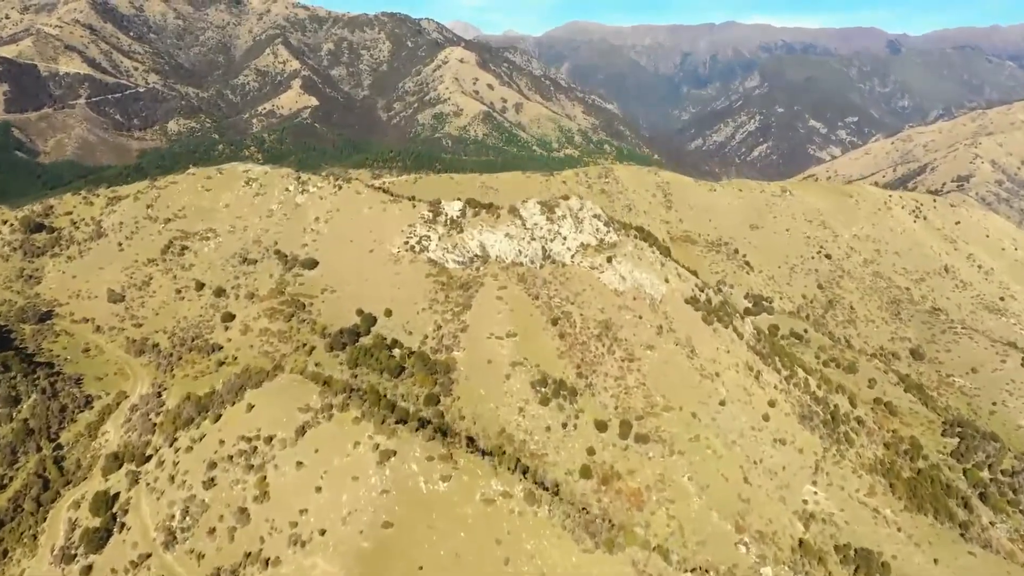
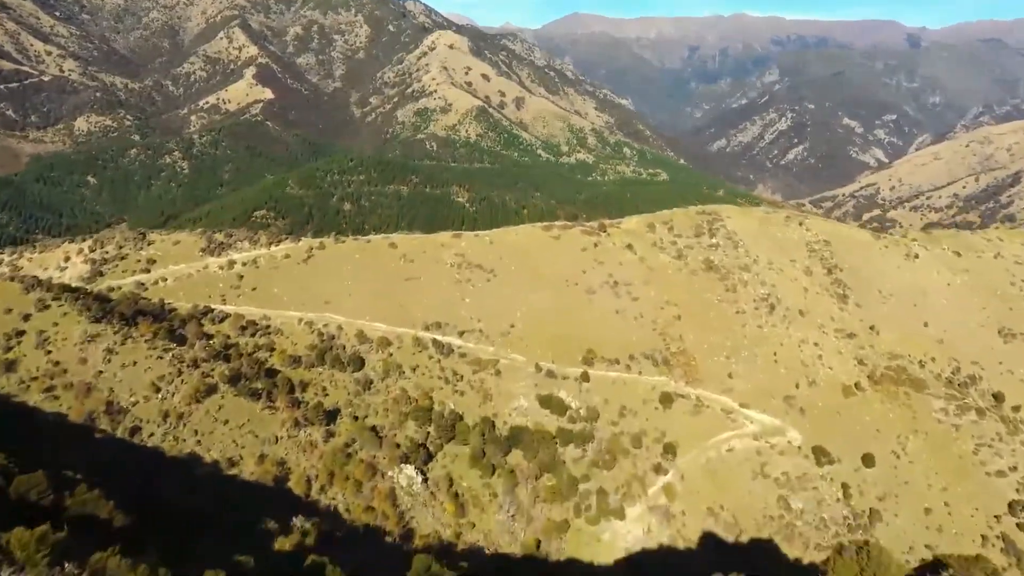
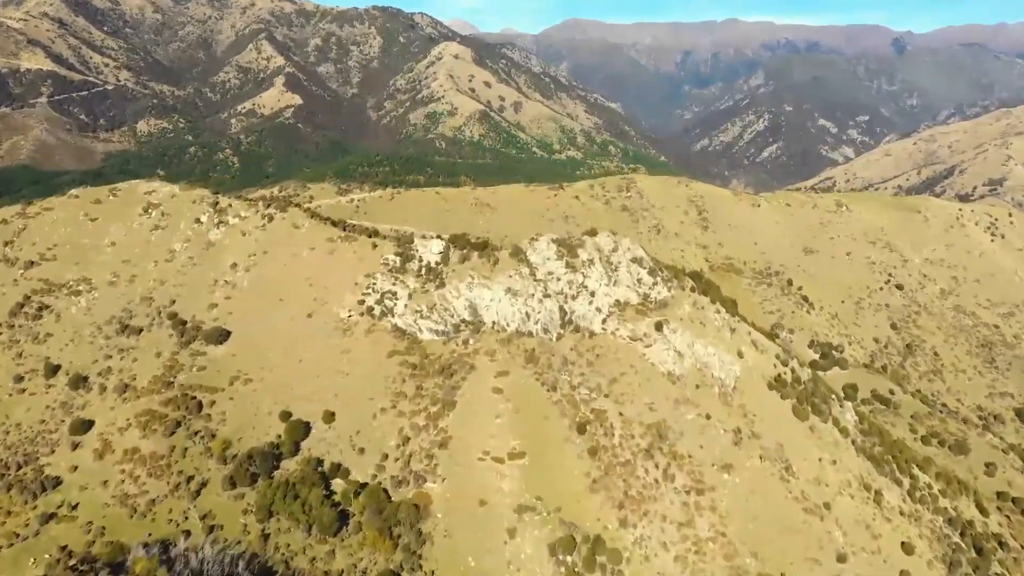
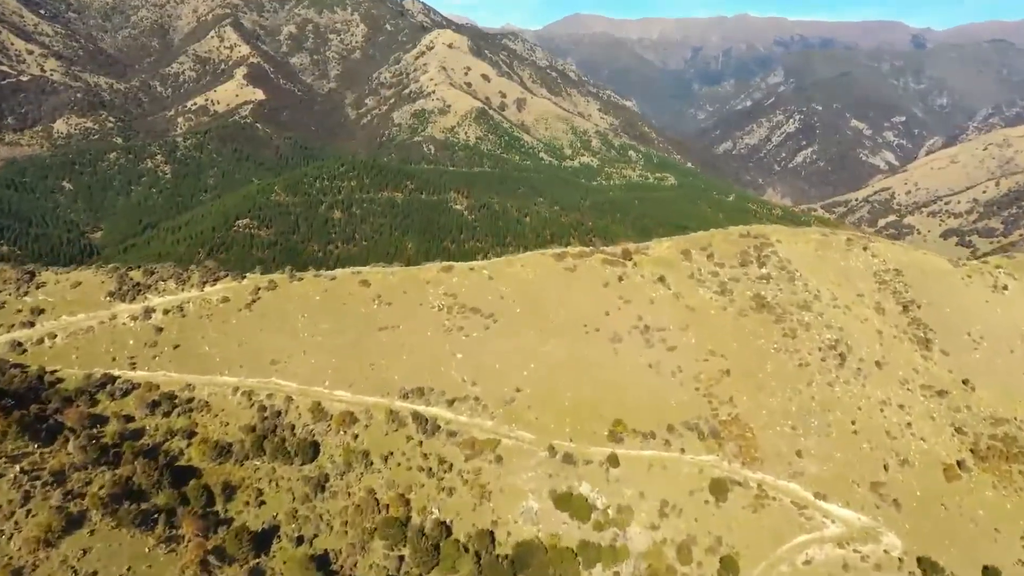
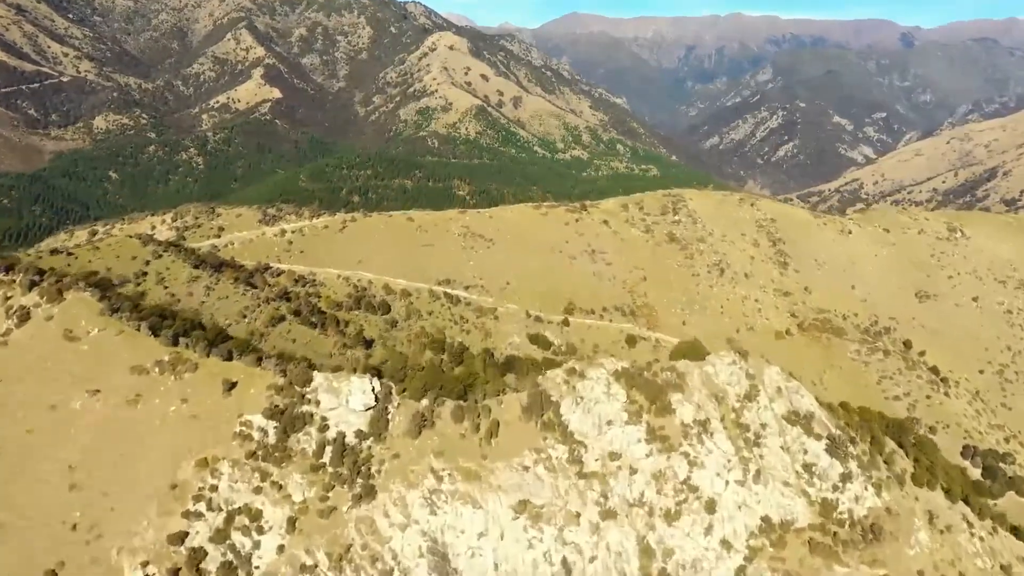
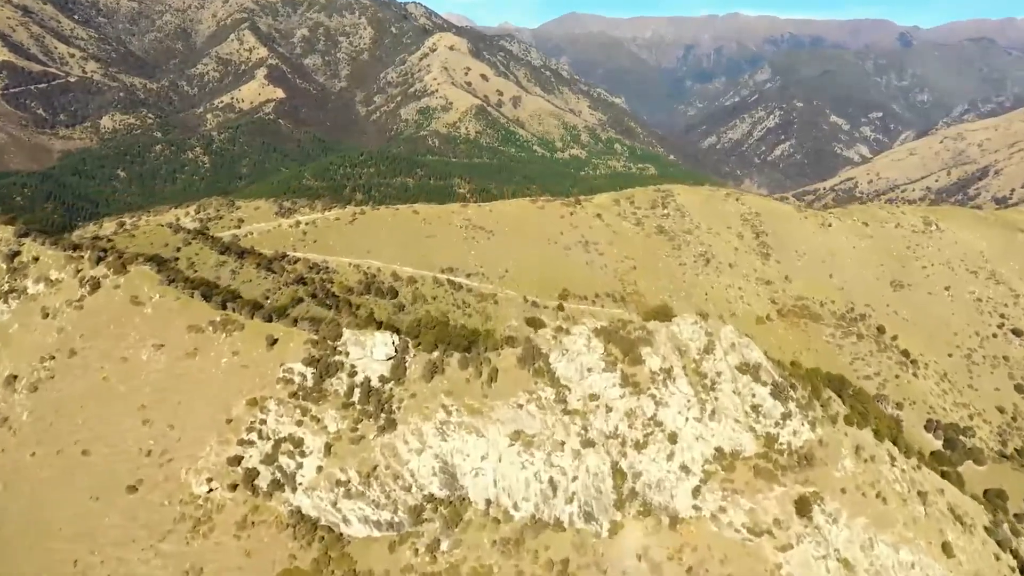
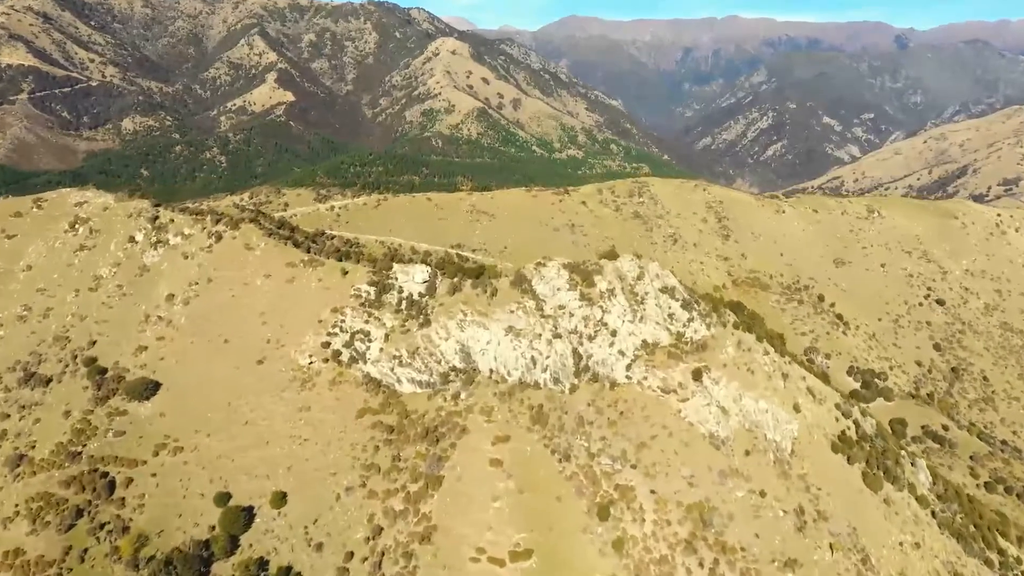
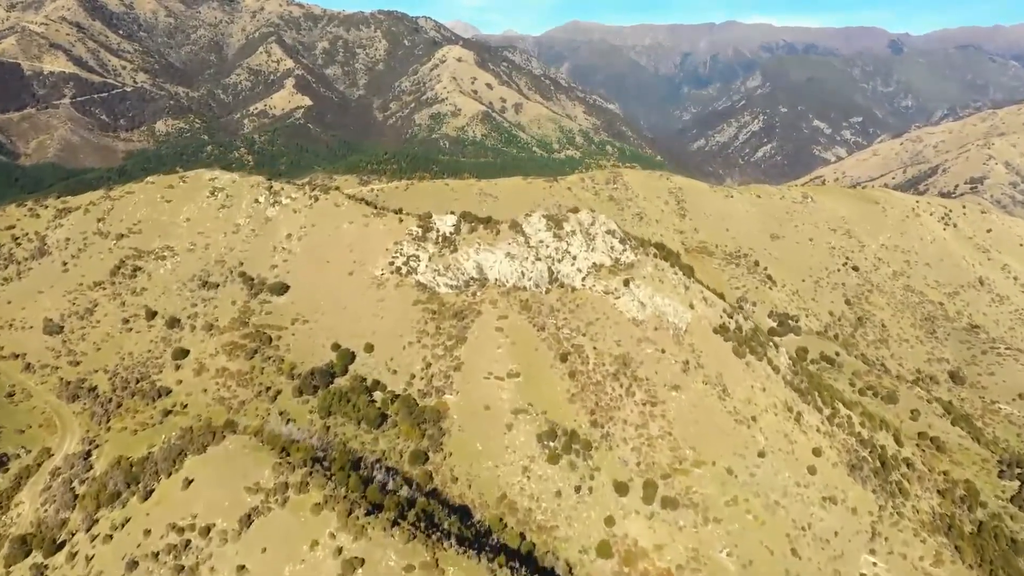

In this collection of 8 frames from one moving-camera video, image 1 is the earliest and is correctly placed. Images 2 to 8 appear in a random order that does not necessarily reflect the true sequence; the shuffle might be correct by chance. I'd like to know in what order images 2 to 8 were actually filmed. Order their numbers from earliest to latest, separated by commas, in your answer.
8, 3, 7, 6, 5, 2, 4
